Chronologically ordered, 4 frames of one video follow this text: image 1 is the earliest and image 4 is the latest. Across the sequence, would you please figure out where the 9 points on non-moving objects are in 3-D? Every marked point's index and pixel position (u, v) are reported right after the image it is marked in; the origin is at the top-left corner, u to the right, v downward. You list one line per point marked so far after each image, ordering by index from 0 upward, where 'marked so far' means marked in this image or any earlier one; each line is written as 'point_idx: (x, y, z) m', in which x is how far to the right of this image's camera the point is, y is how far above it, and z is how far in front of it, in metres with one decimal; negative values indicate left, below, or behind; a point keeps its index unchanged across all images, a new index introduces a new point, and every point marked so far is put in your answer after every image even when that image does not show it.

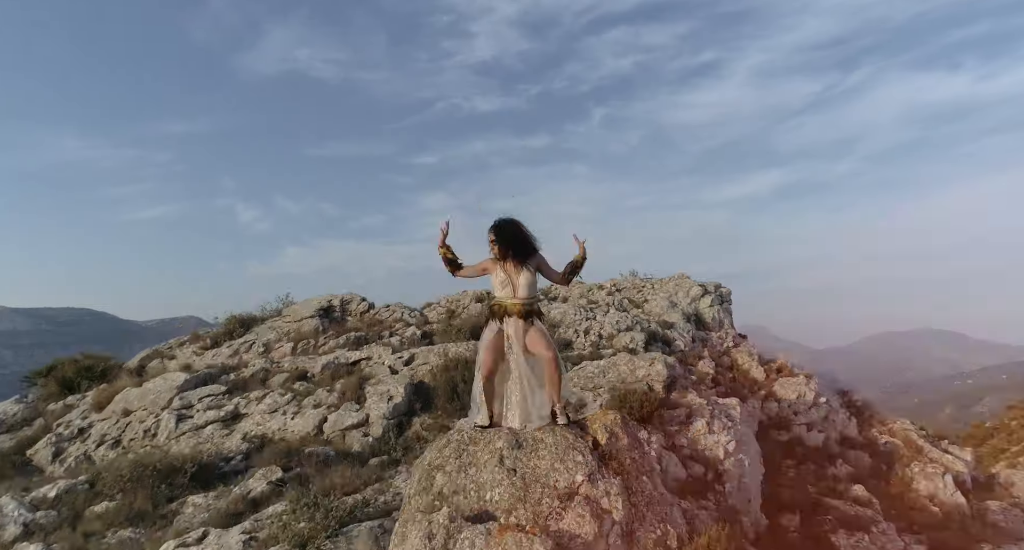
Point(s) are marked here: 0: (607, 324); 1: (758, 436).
0: (+2.5, -1.3, +12.0) m
1: (+6.0, -3.9, +11.4) m
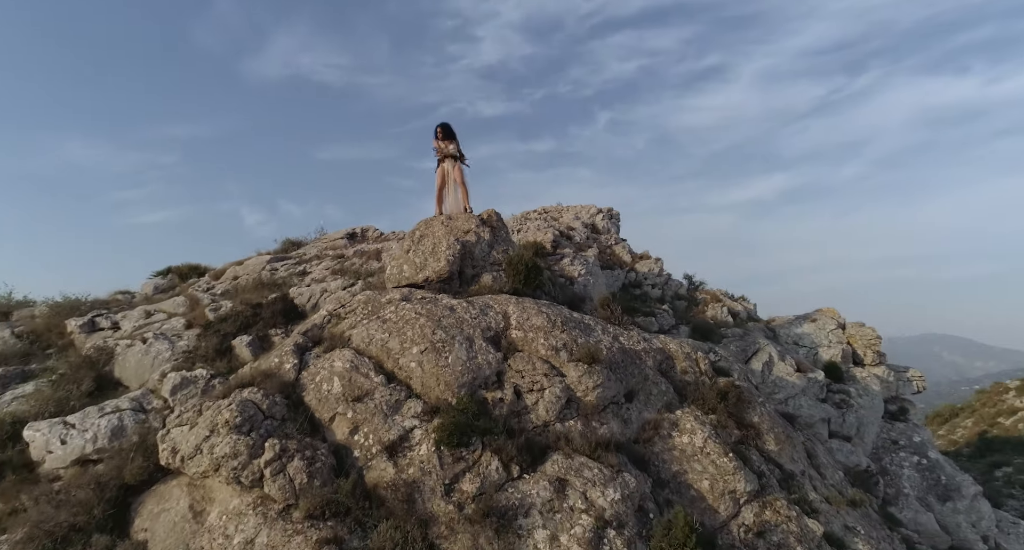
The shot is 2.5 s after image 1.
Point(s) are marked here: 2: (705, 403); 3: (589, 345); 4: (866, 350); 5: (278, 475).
0: (+0.8, +2.0, +19.7) m
1: (+4.3, -0.5, +19.2) m
2: (+4.4, -2.9, +11.1) m
3: (+1.7, -1.4, +10.7) m
4: (+13.3, -2.8, +18.2) m
5: (-4.0, -3.5, +8.3) m
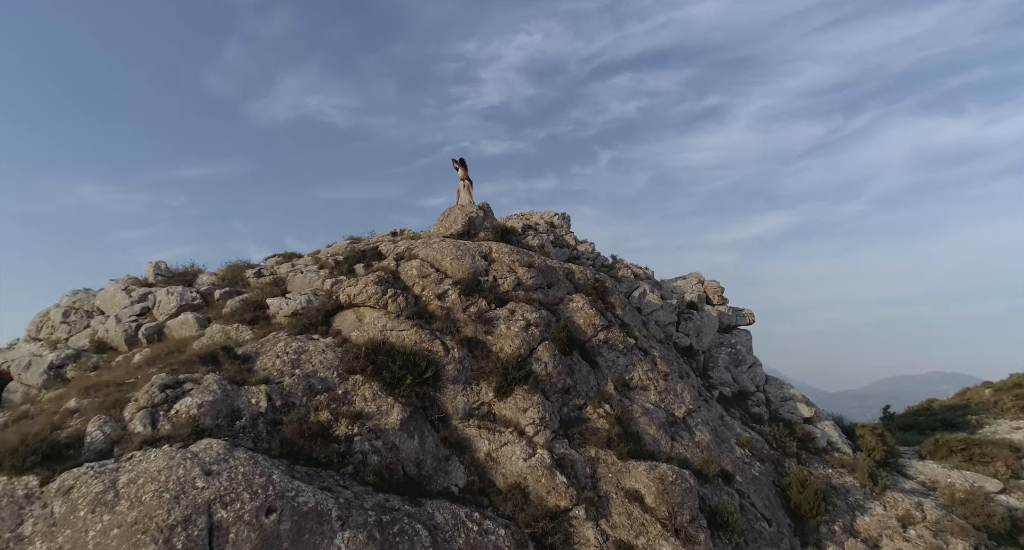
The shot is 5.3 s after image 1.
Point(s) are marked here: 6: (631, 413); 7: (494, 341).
0: (0.0, +3.5, +31.8) m
1: (+3.5, +1.0, +31.0) m
2: (+3.5, -0.8, +22.8) m
3: (+0.8, +0.7, +22.5) m
4: (+12.4, -1.2, +29.9) m
5: (-4.9, -1.1, +20.1) m
6: (+4.8, -5.6, +19.7) m
7: (-0.7, -2.7, +19.7) m
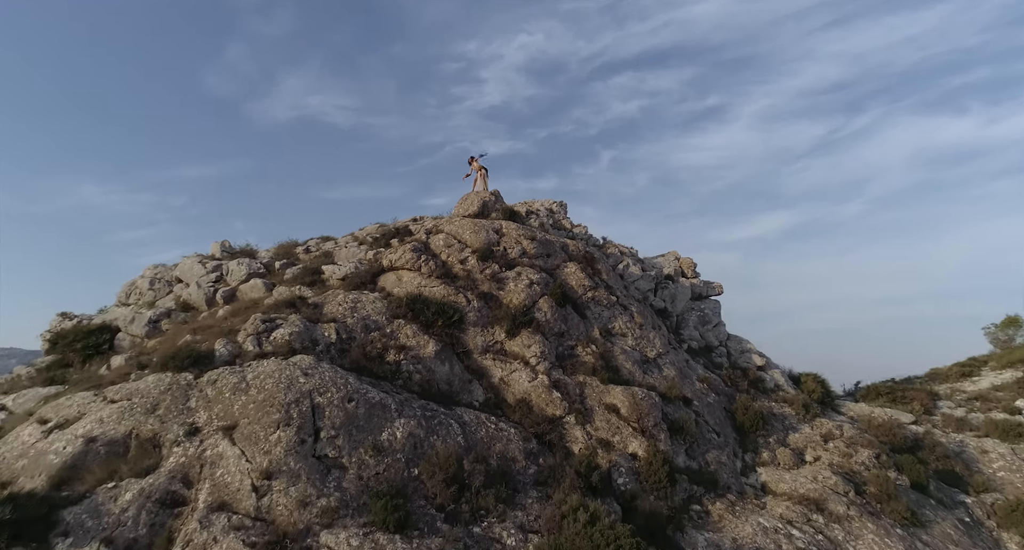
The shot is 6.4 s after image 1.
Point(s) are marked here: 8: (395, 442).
0: (+0.4, +5.1, +37.3) m
1: (+3.8, +2.6, +36.5) m
2: (+3.9, +0.8, +28.3) m
3: (+1.2, +2.3, +28.0) m
4: (+12.8, +0.4, +35.3) m
5: (-4.5, +0.5, +25.5) m
6: (+5.2, -4.0, +25.1) m
7: (-0.4, -1.1, +25.2) m
8: (-4.4, -6.4, +18.4) m
